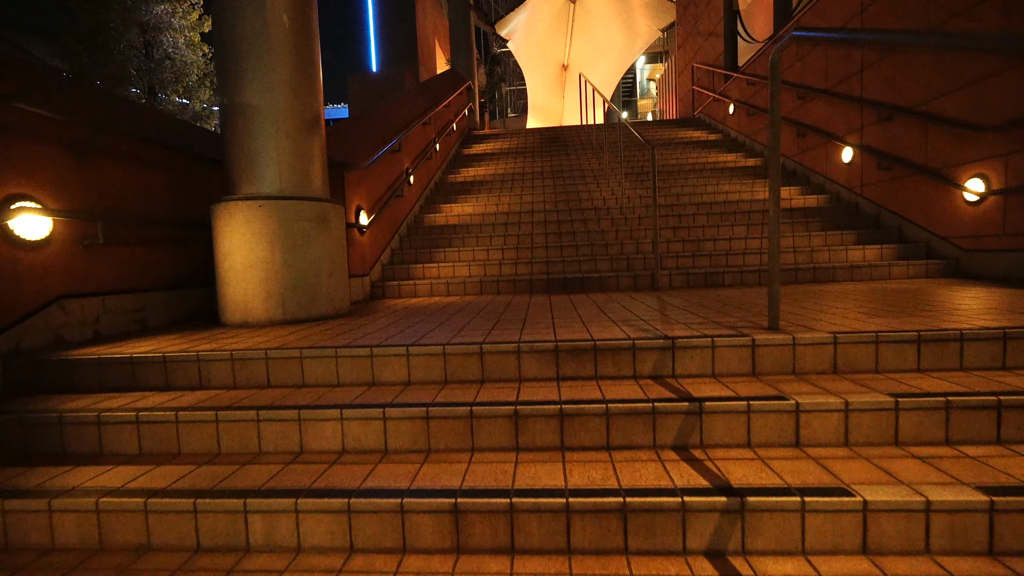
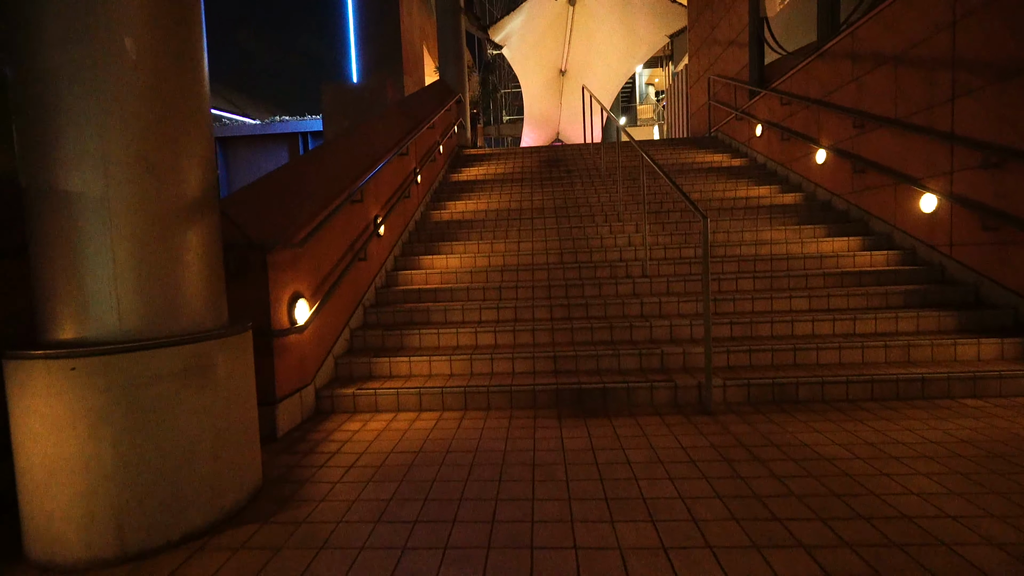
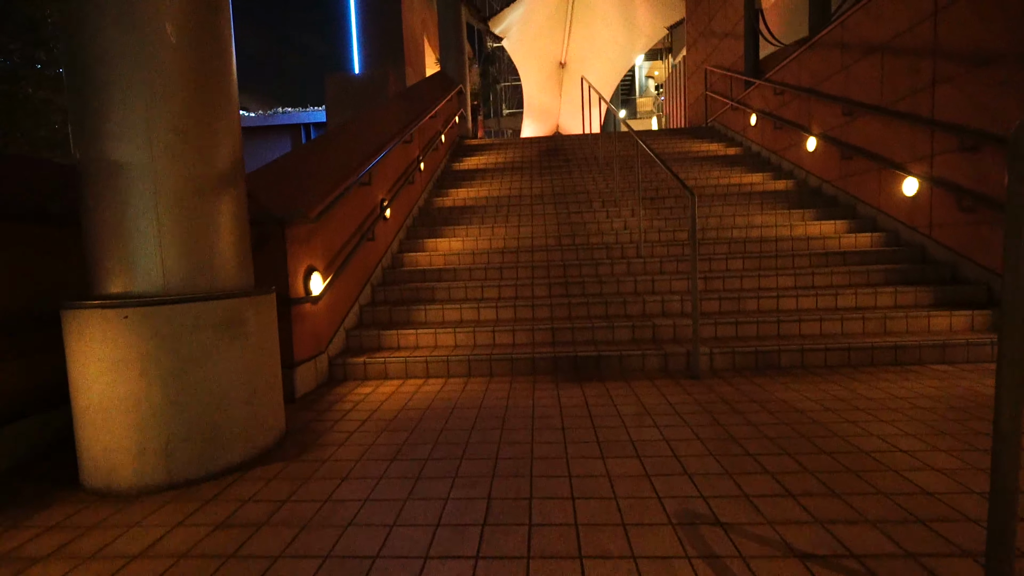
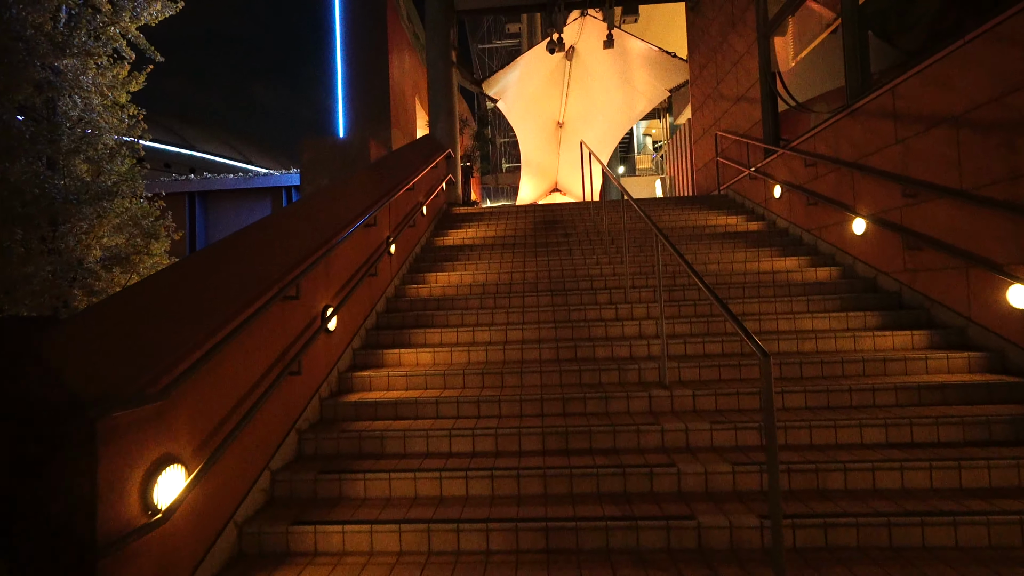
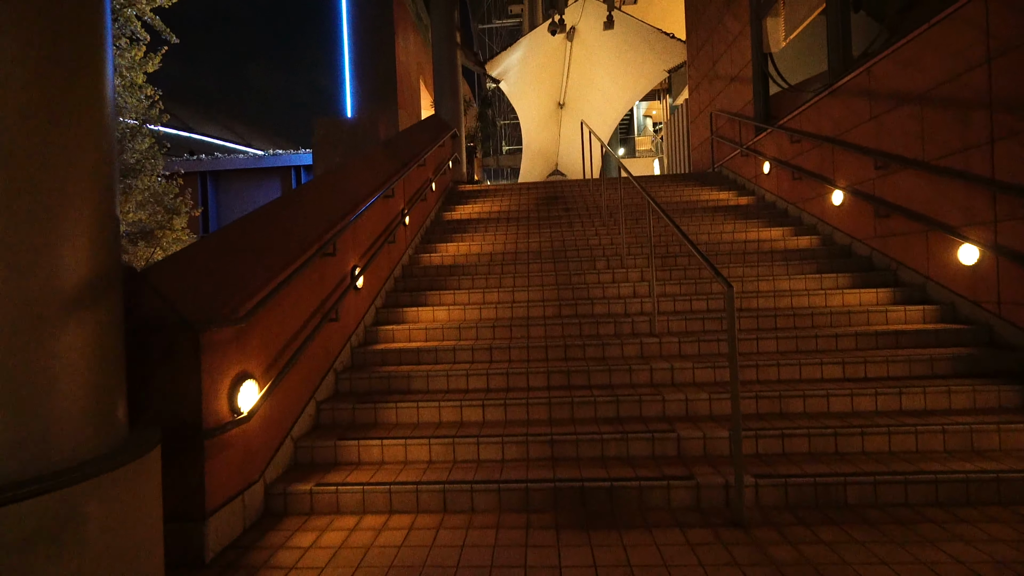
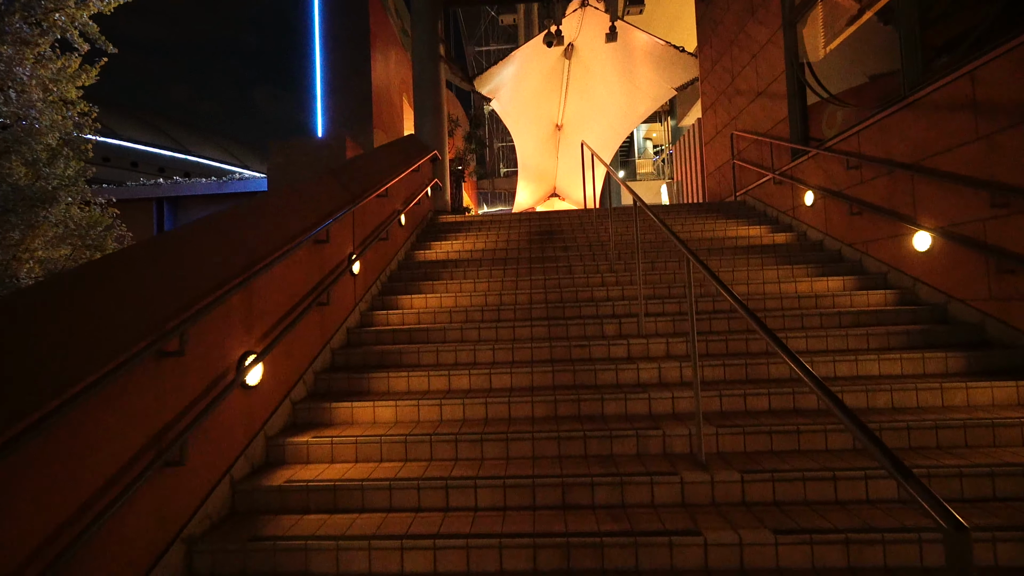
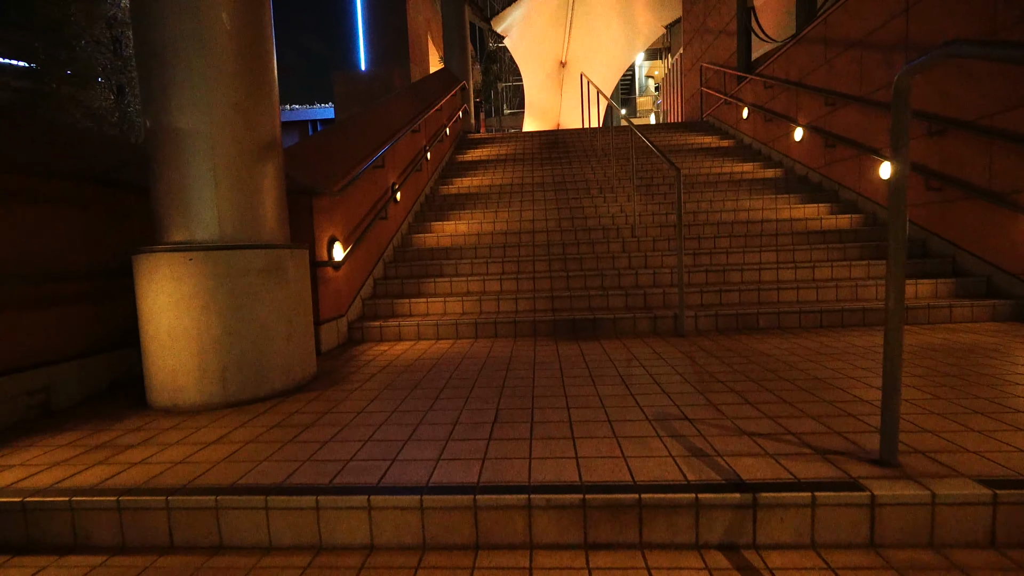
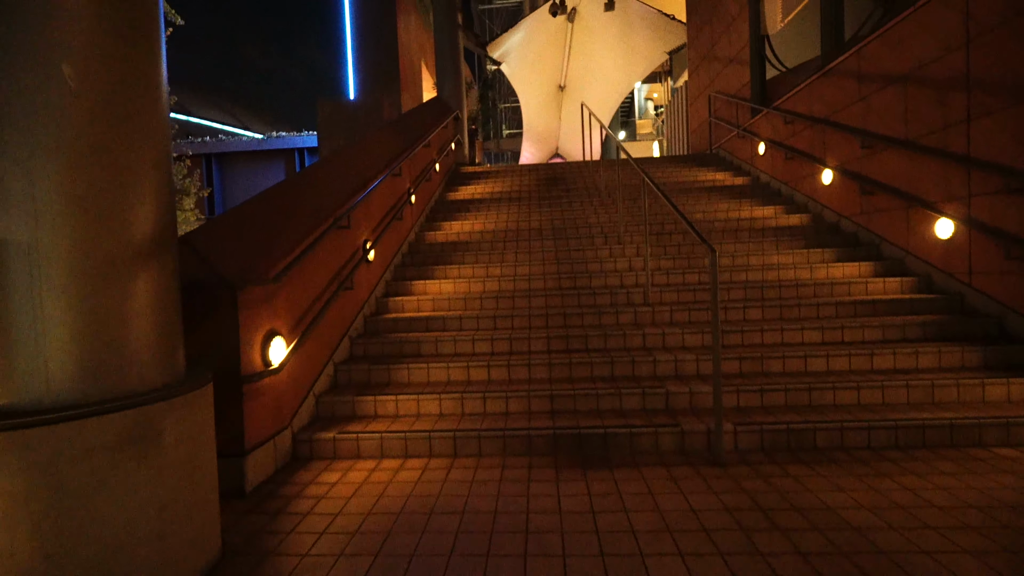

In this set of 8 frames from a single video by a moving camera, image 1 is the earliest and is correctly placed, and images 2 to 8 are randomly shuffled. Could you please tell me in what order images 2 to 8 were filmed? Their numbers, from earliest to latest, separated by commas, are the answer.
7, 3, 2, 8, 5, 4, 6
